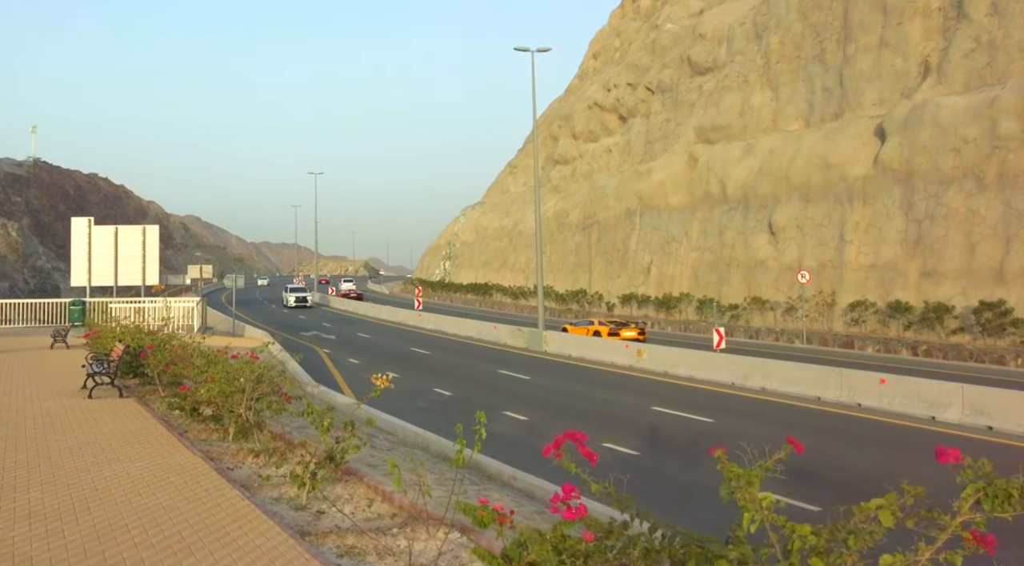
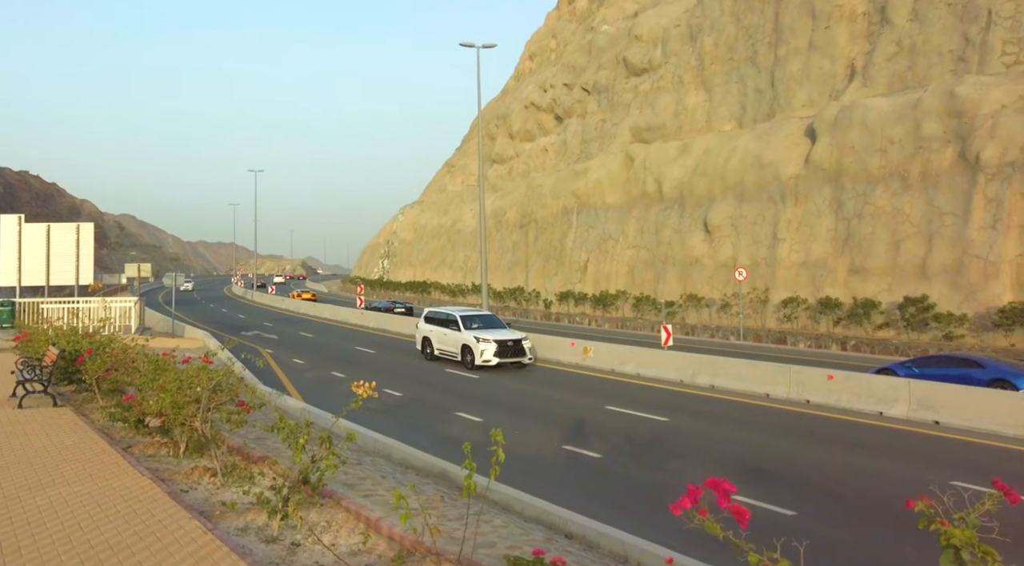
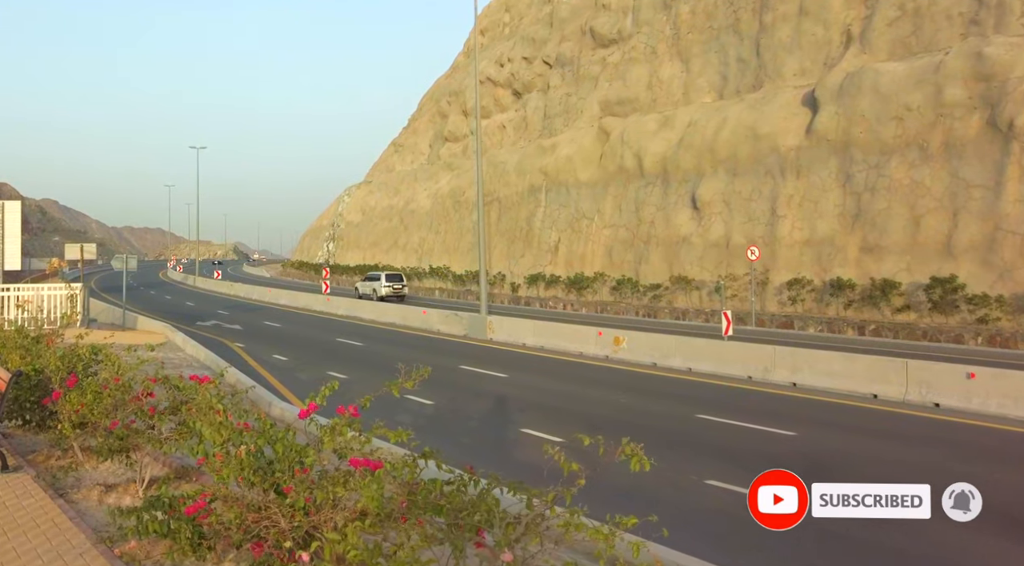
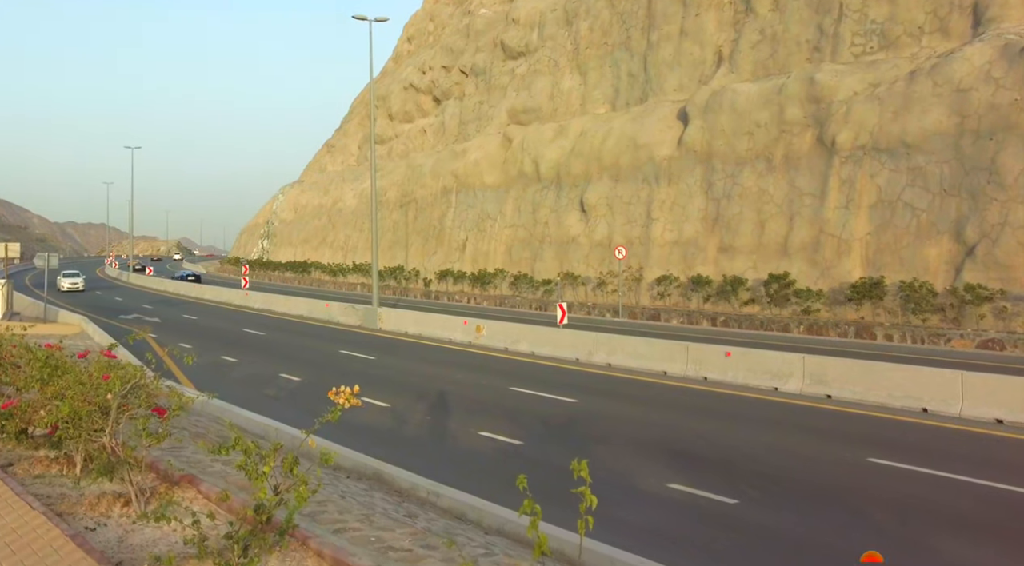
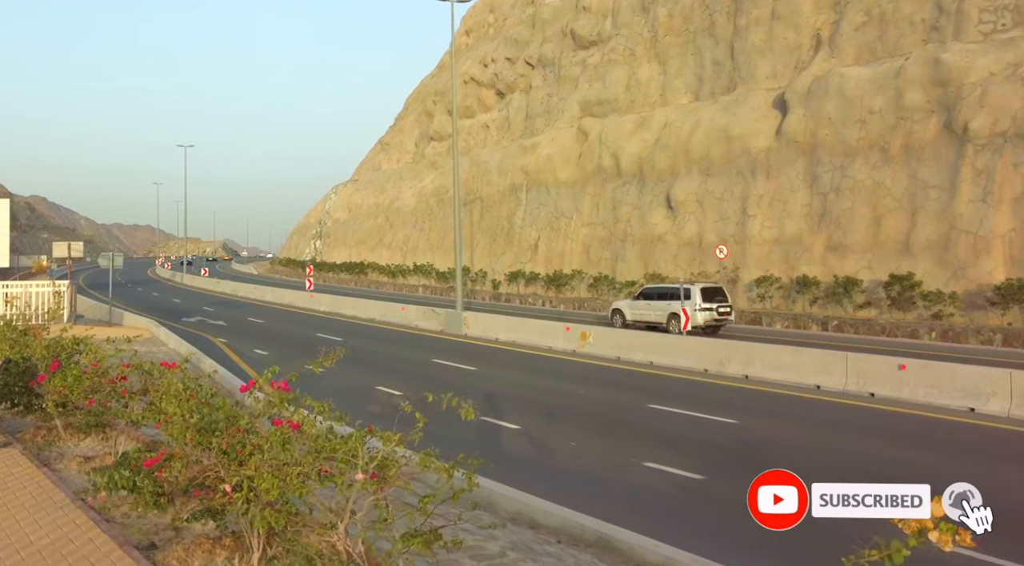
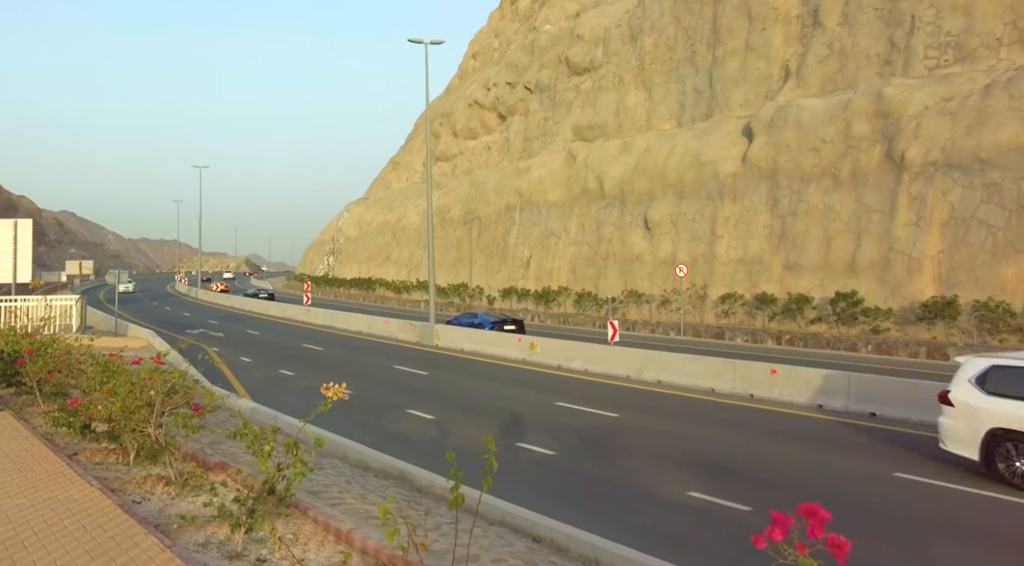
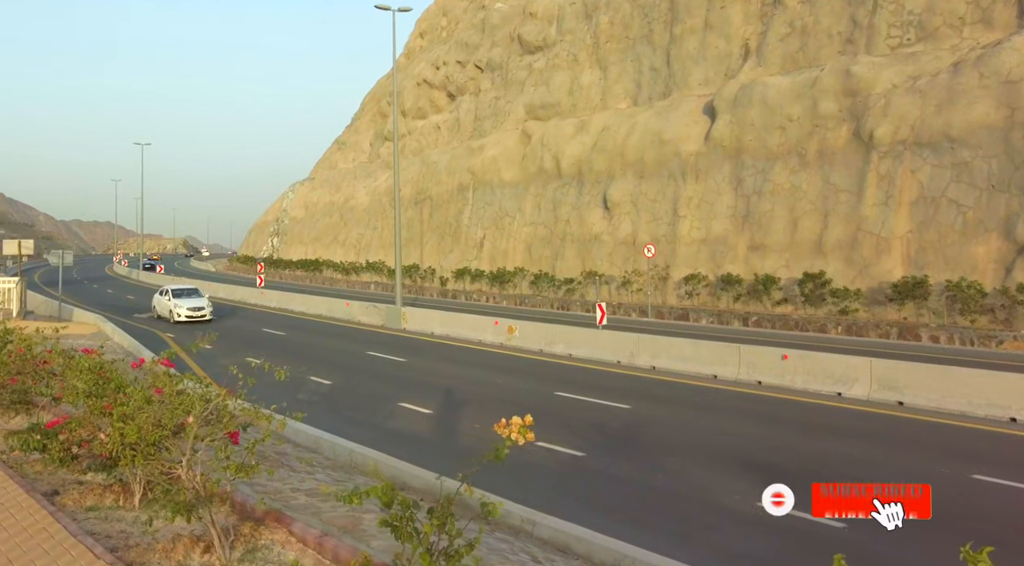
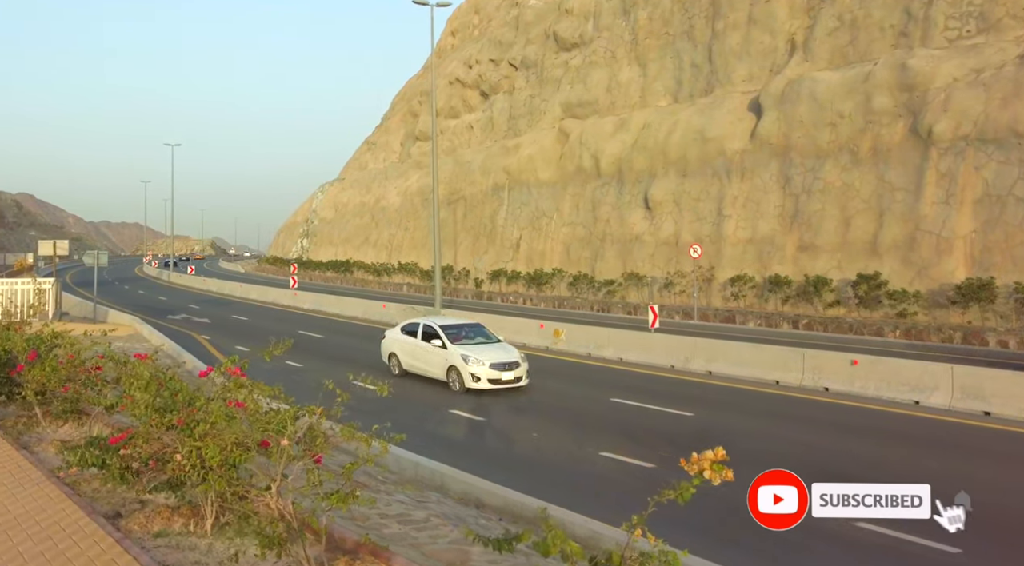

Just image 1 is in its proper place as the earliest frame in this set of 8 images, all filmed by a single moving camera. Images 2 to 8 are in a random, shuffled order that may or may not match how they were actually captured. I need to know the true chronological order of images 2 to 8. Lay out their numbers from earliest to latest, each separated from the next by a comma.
2, 6, 4, 7, 8, 5, 3
